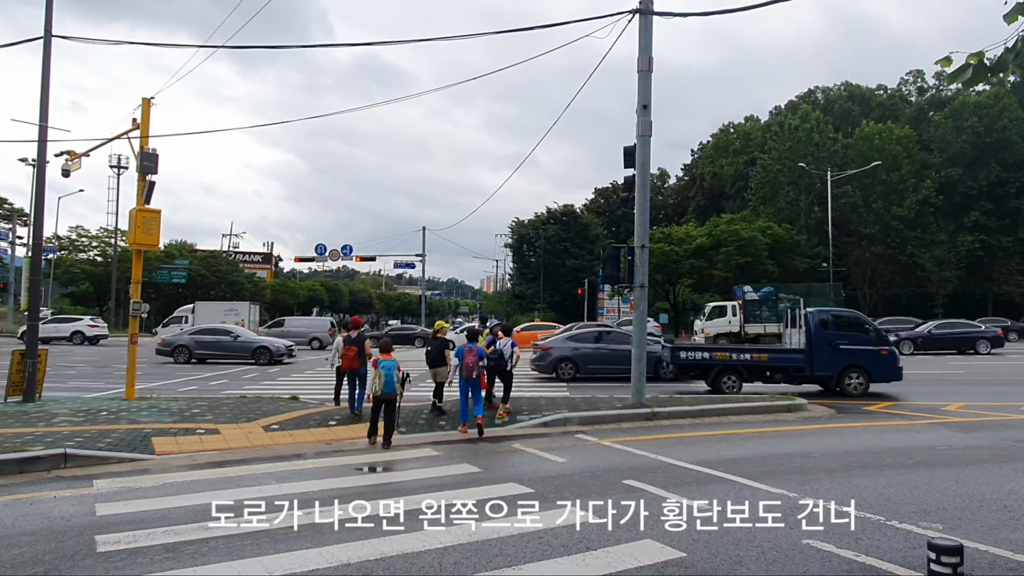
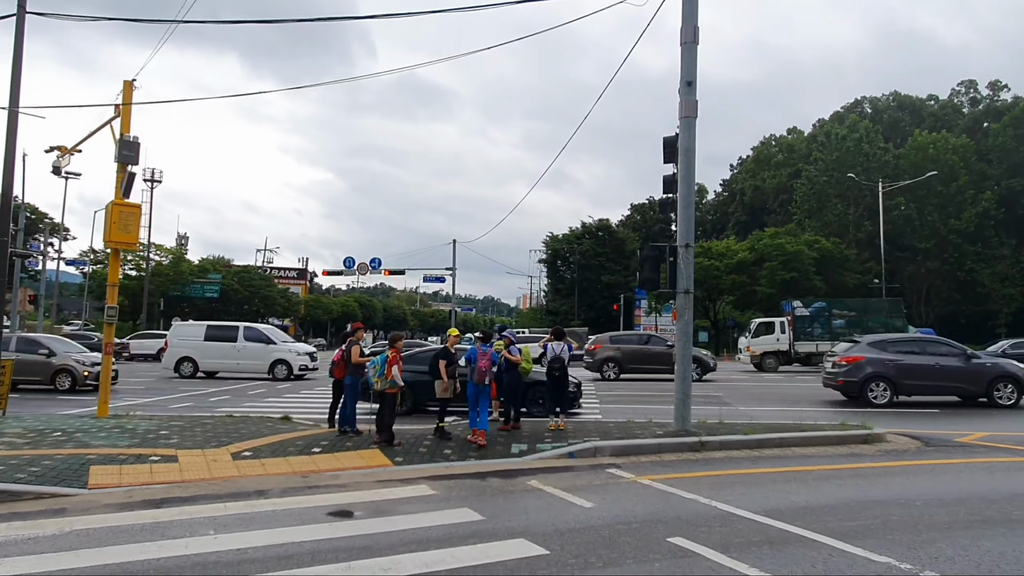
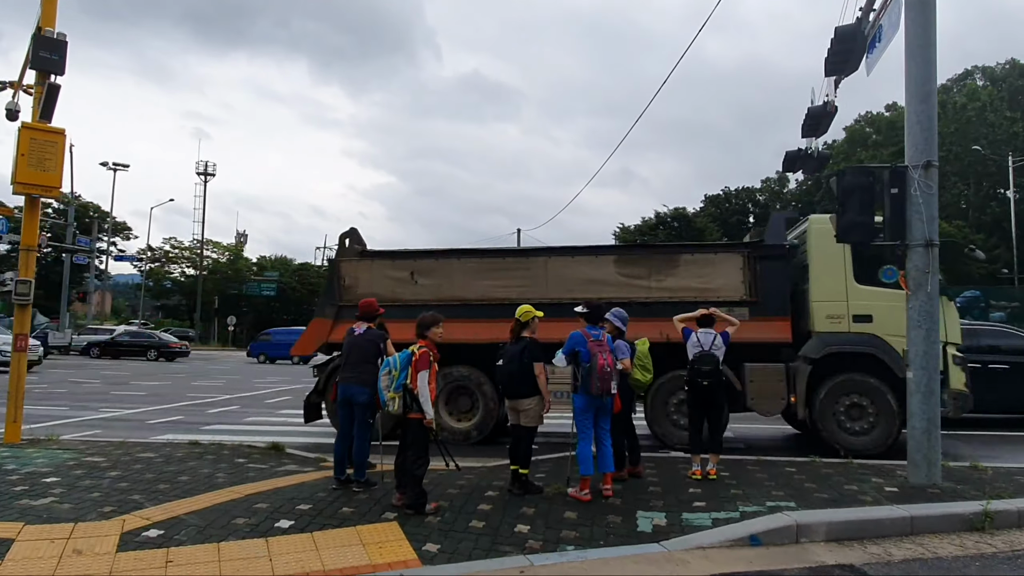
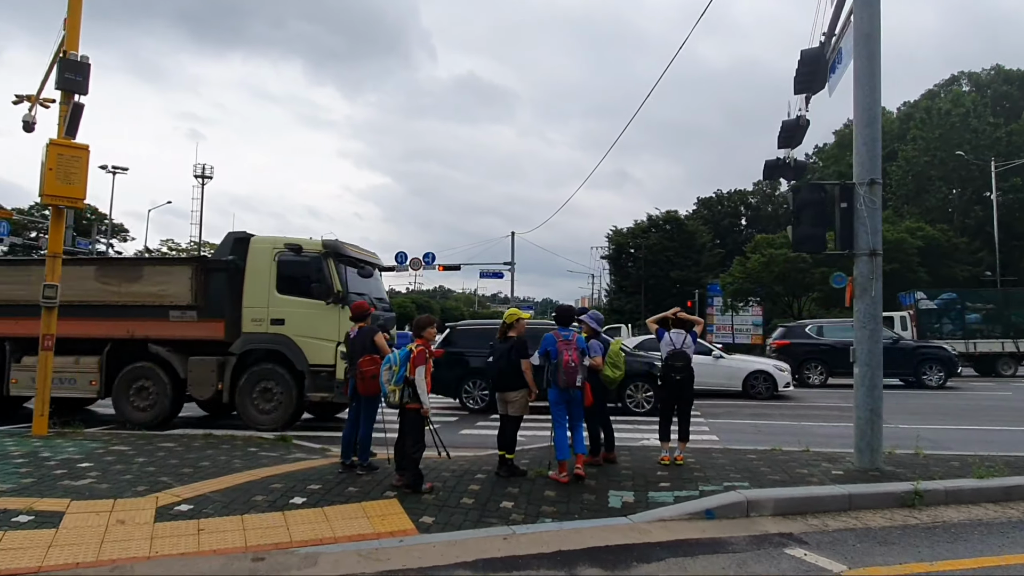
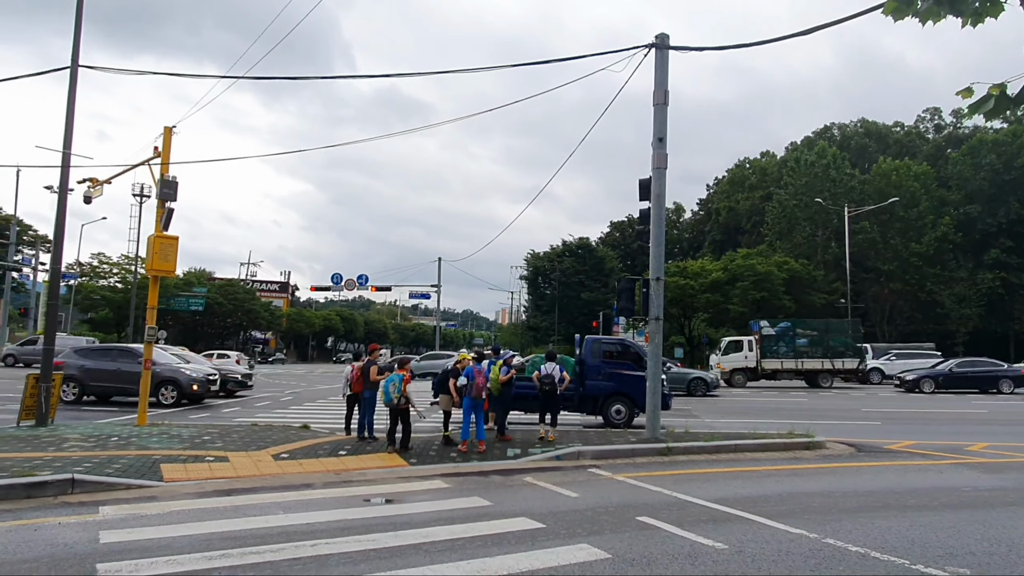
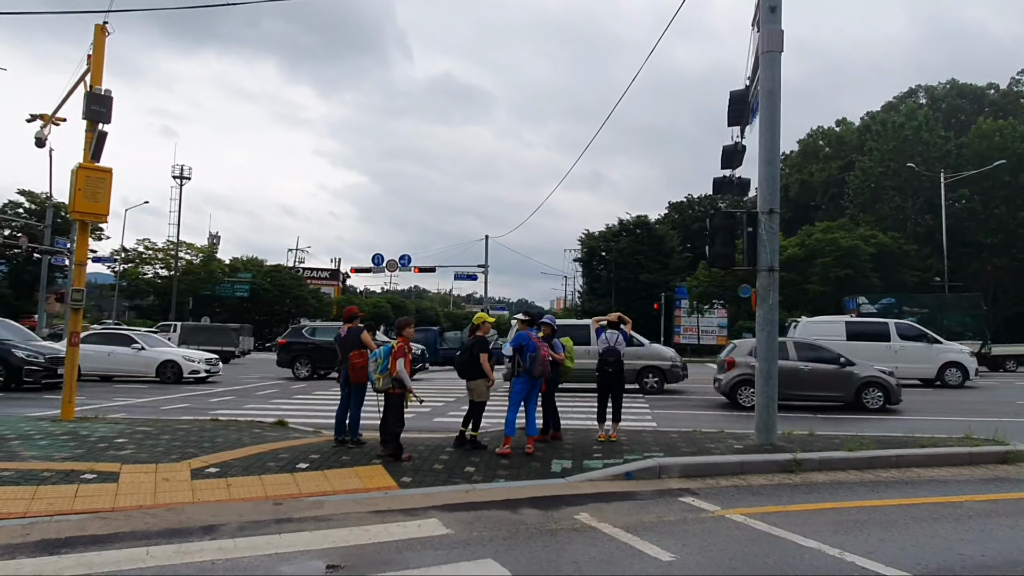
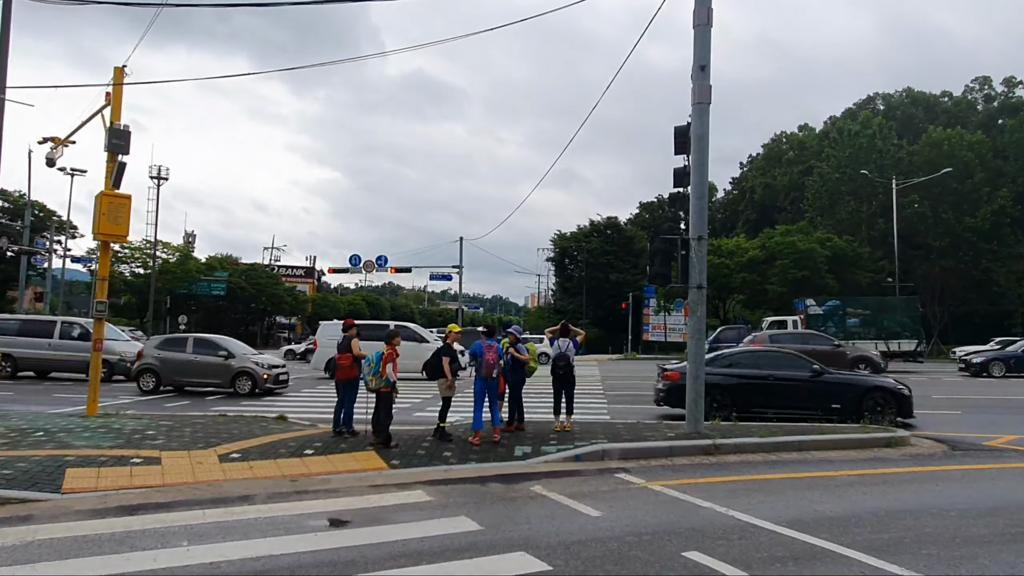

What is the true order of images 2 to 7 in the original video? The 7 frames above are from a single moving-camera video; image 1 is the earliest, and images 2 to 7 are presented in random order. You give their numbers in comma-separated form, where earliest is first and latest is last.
5, 2, 7, 6, 4, 3
